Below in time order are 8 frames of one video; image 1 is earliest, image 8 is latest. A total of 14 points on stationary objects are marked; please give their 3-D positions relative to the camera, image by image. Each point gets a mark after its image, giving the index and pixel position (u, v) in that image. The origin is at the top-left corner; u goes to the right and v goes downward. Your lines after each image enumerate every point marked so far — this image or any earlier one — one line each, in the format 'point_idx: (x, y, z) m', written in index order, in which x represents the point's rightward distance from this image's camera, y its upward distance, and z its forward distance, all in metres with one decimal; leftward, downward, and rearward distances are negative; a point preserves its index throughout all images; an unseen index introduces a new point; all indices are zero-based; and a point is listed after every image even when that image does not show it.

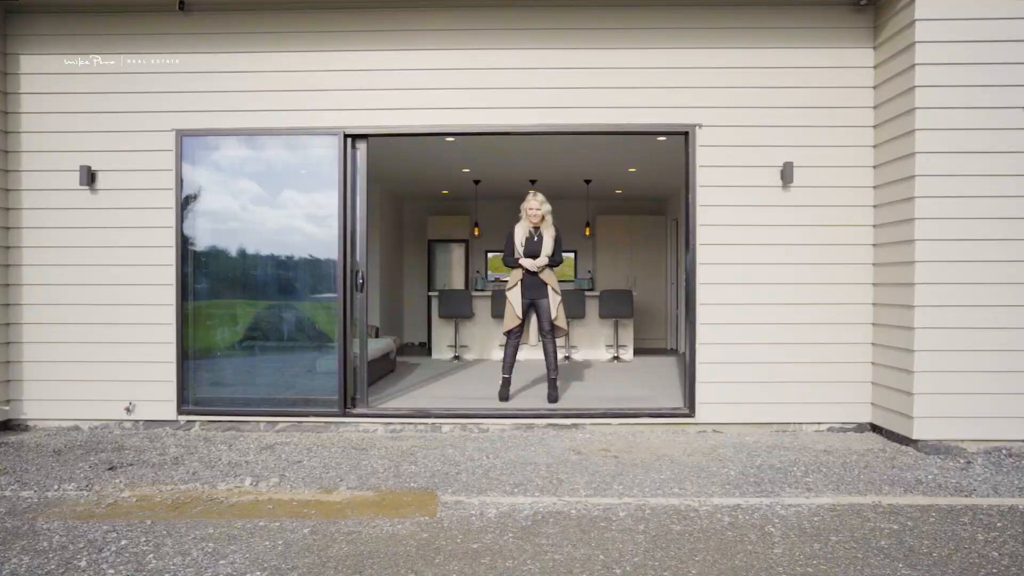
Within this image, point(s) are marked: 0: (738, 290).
0: (+1.0, 0.0, +4.3) m
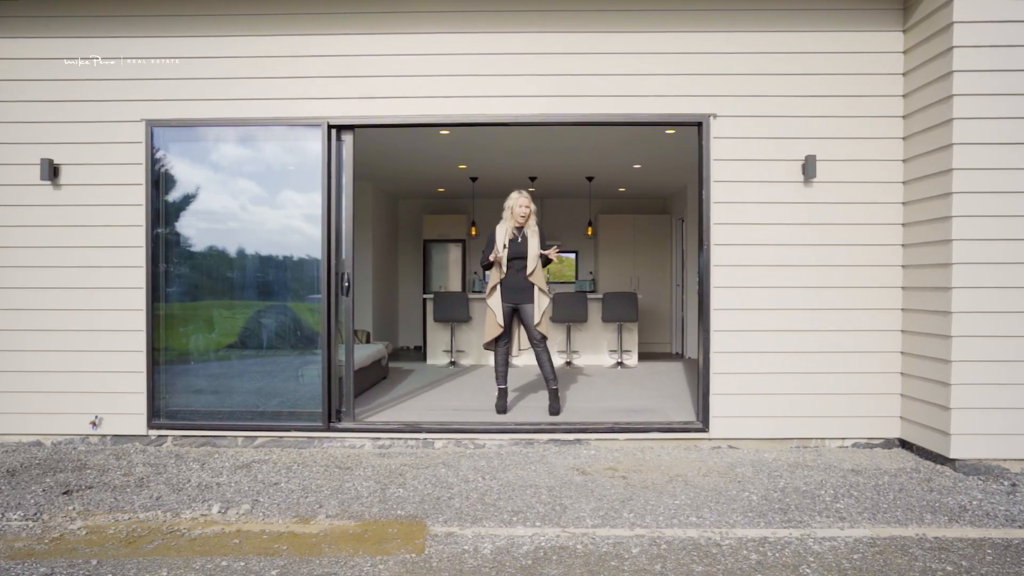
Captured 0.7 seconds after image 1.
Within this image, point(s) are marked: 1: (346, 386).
0: (+0.9, 0.0, +4.0) m
1: (-0.7, -0.4, +4.1) m
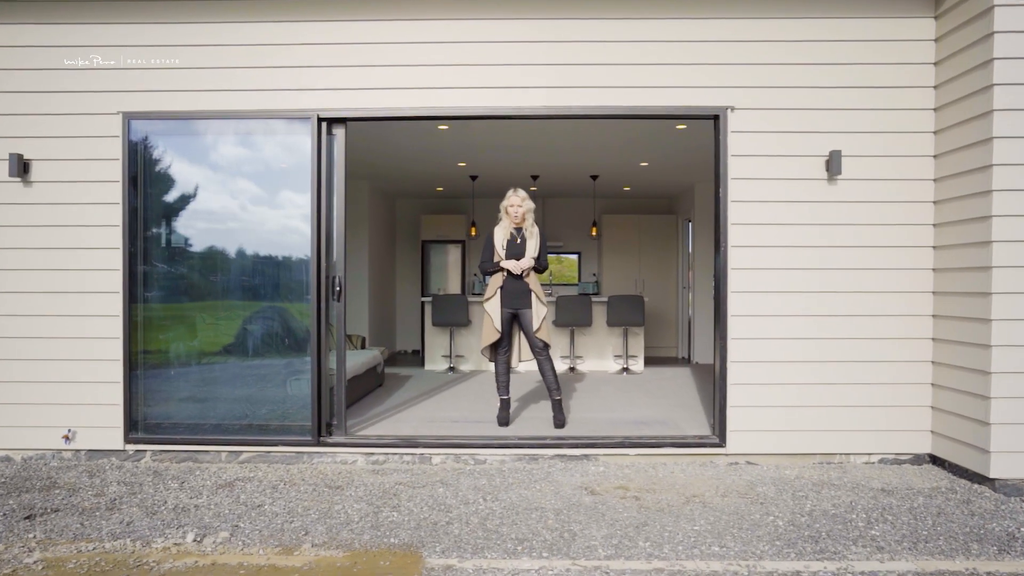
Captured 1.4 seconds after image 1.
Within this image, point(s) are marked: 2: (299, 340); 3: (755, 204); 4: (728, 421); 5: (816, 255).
0: (+1.0, 0.0, +3.7) m
1: (-0.7, -0.4, +3.8) m
2: (-0.8, -0.2, +3.8) m
3: (+0.9, +0.3, +3.7) m
4: (+0.8, -0.5, +3.8) m
5: (+1.1, +0.1, +3.7) m
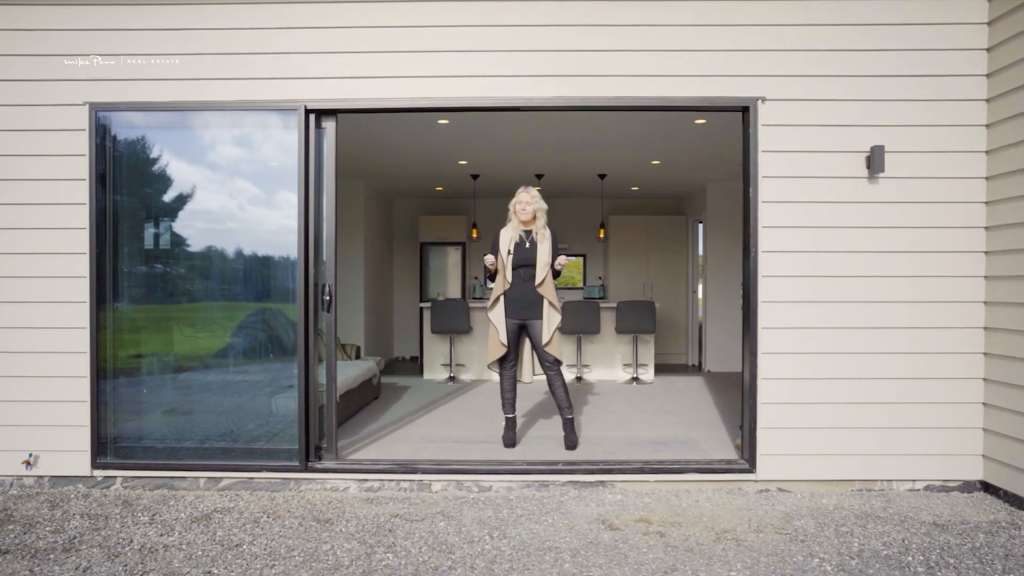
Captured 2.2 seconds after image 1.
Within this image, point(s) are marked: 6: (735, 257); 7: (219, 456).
0: (+1.0, -0.1, +3.4) m
1: (-0.6, -0.4, +3.5) m
2: (-0.8, -0.2, +3.4) m
3: (+0.9, +0.3, +3.4) m
4: (+0.8, -0.5, +3.4) m
5: (+1.1, +0.1, +3.4) m
6: (+1.7, +0.2, +7.7) m
7: (-1.0, -0.6, +3.4) m
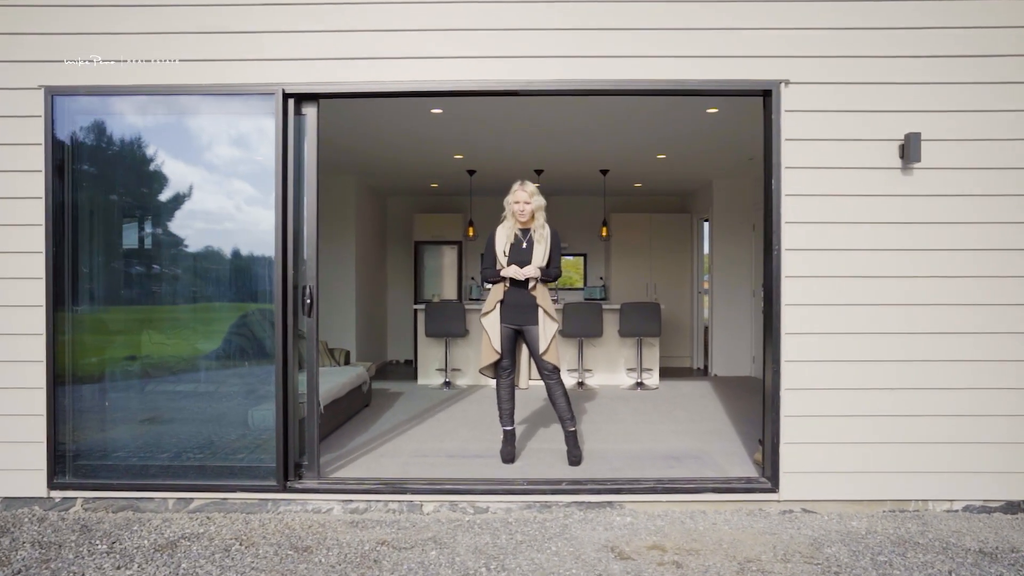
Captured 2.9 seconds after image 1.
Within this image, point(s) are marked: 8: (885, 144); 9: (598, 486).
0: (+1.0, -0.1, +3.1) m
1: (-0.6, -0.4, +3.2) m
2: (-0.8, -0.2, +3.1) m
3: (+0.9, +0.3, +3.1) m
4: (+0.8, -0.5, +3.1) m
5: (+1.1, +0.1, +3.1) m
6: (+1.7, +0.2, +7.4) m
7: (-1.0, -0.6, +3.1) m
8: (+1.1, +0.4, +3.1) m
9: (+0.3, -0.6, +3.1) m
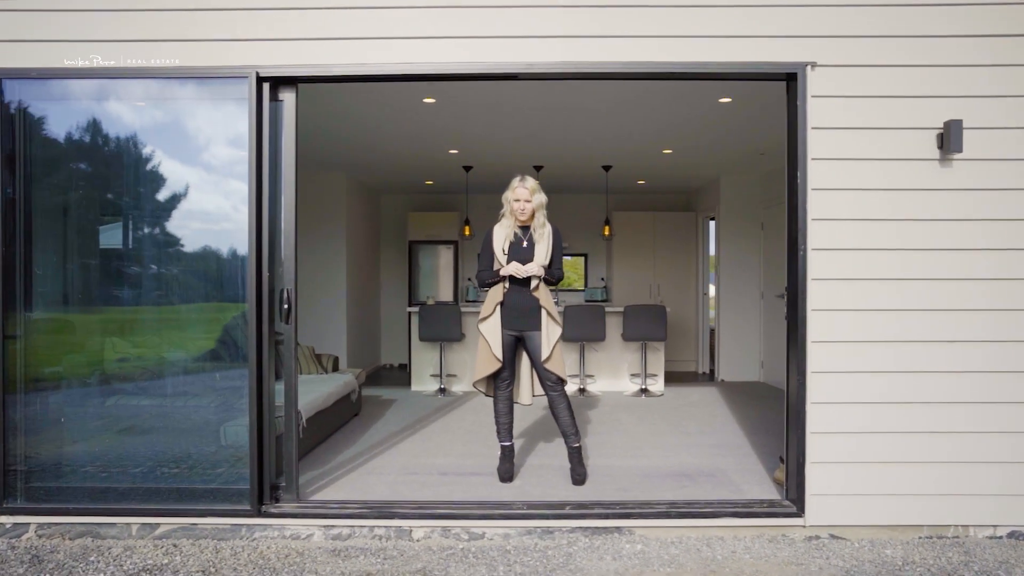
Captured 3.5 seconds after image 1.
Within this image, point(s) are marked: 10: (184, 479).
0: (+1.0, -0.1, +2.8) m
1: (-0.6, -0.4, +2.9) m
2: (-0.8, -0.2, +2.8) m
3: (+0.9, +0.3, +2.8) m
4: (+0.8, -0.5, +2.8) m
5: (+1.1, +0.1, +2.8) m
6: (+1.7, +0.2, +7.1) m
7: (-1.0, -0.6, +2.8) m
8: (+1.1, +0.4, +2.8) m
9: (+0.3, -0.6, +2.8) m
10: (-0.9, -0.5, +2.8) m
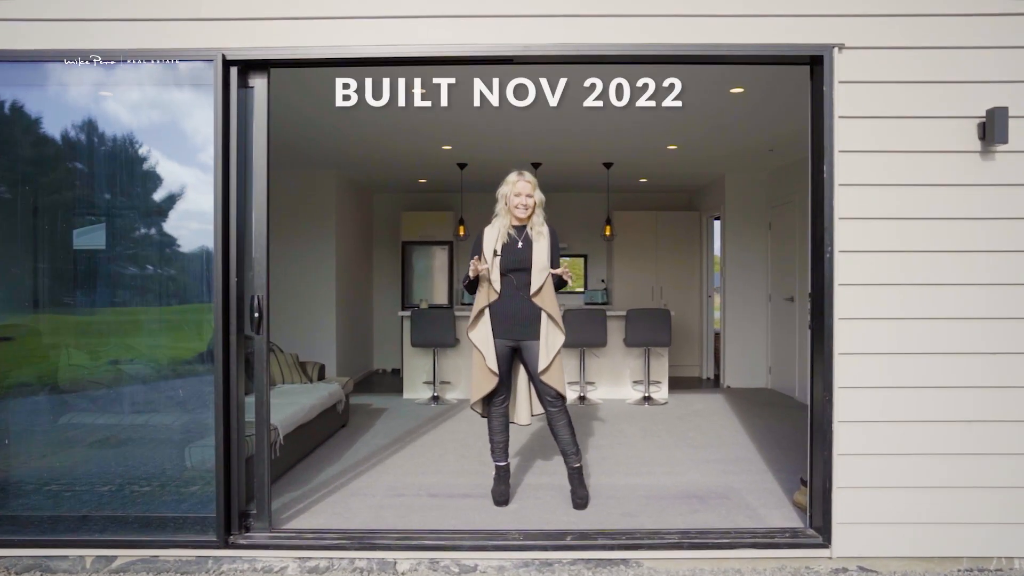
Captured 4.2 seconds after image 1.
0: (+1.0, -0.1, +2.5) m
1: (-0.6, -0.5, +2.6) m
2: (-0.8, -0.2, +2.5) m
3: (+0.9, +0.2, +2.5) m
4: (+0.8, -0.5, +2.5) m
5: (+1.1, +0.1, +2.5) m
6: (+1.6, +0.2, +6.9) m
7: (-1.0, -0.6, +2.6) m
8: (+1.1, +0.4, +2.5) m
9: (+0.2, -0.6, +2.5) m
10: (-0.9, -0.5, +2.6) m
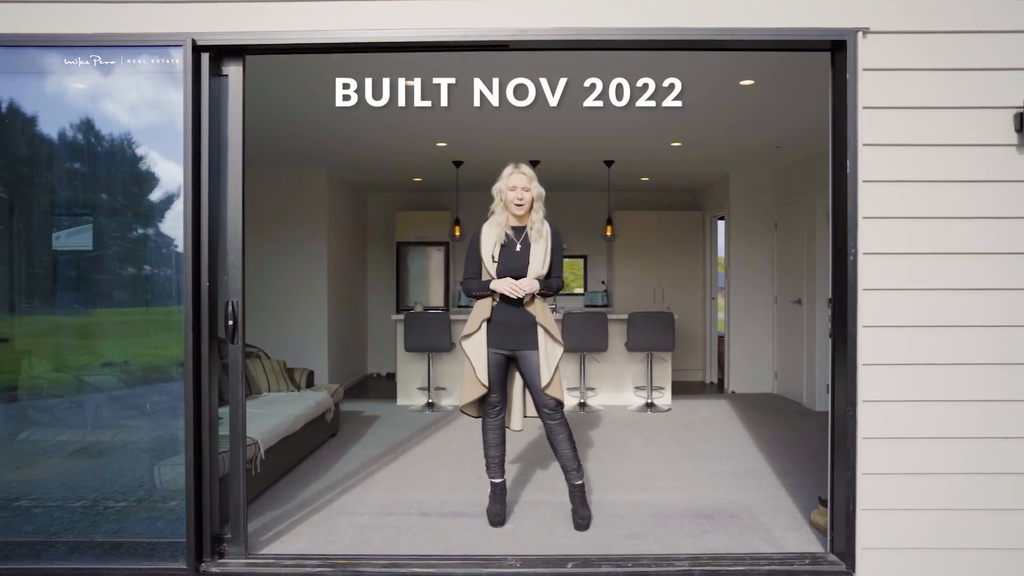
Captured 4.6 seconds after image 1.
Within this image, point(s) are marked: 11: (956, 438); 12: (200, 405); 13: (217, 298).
0: (+1.0, -0.1, +2.3) m
1: (-0.7, -0.5, +2.4) m
2: (-0.8, -0.3, +2.3) m
3: (+0.9, +0.2, +2.3) m
4: (+0.8, -0.6, +2.3) m
5: (+1.1, 0.0, +2.3) m
6: (+1.6, +0.2, +6.7) m
7: (-1.0, -0.6, +2.4) m
8: (+1.1, +0.4, +2.3) m
9: (+0.2, -0.6, +2.3) m
10: (-0.9, -0.6, +2.4) m
11: (+1.0, -0.3, +2.3) m
12: (-0.7, -0.3, +2.4) m
13: (-0.7, 0.0, +2.4) m
